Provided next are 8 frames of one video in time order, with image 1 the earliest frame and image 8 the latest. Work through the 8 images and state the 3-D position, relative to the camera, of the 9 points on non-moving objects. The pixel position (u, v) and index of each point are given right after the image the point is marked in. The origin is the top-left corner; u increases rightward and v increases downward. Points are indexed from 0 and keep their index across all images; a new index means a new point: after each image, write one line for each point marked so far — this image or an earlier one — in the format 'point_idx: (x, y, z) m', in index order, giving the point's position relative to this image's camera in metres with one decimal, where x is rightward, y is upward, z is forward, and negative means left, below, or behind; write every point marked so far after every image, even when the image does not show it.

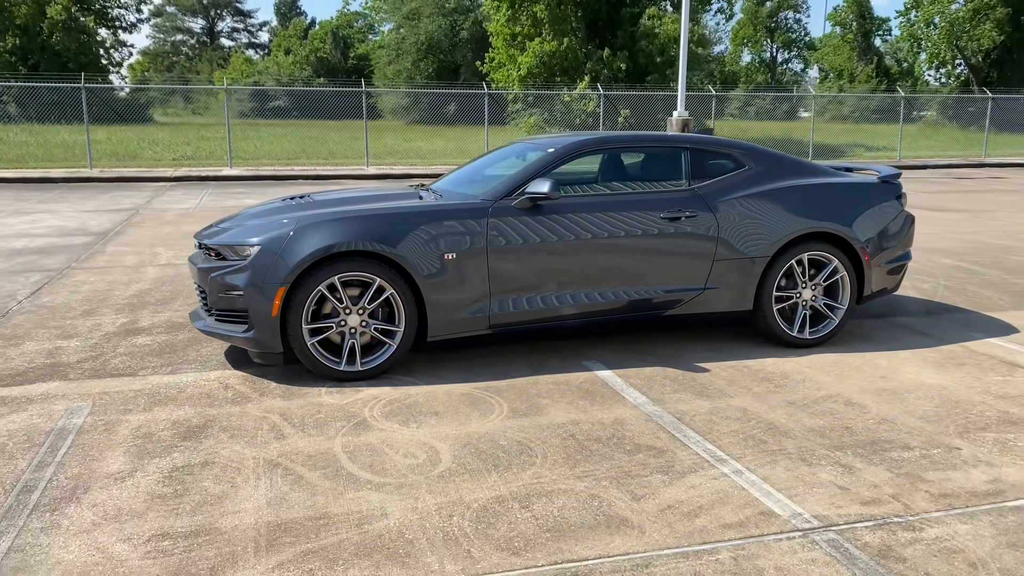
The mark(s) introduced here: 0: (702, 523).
0: (+0.7, -0.8, +3.1) m
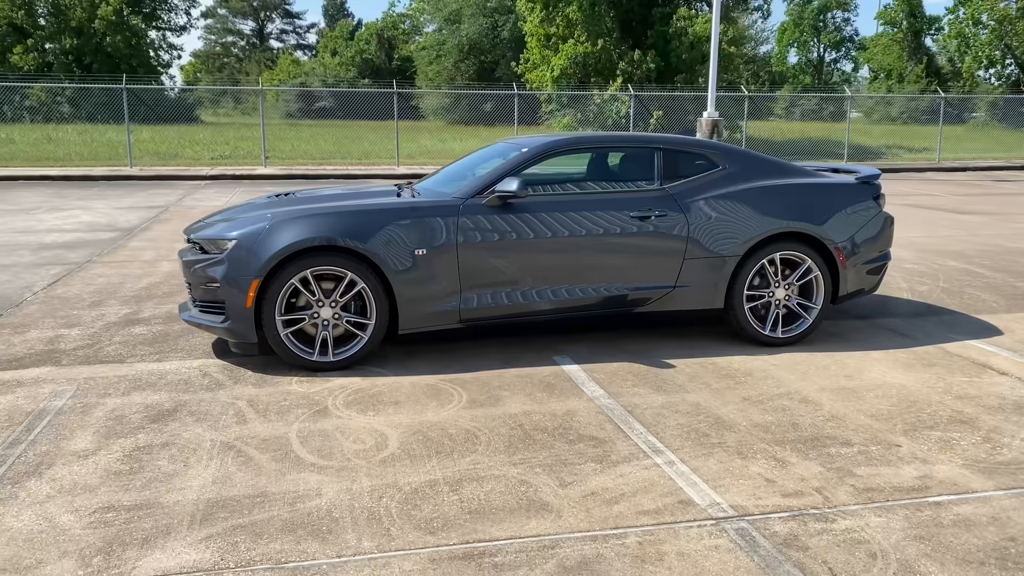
0: (+0.4, -0.8, +3.2) m
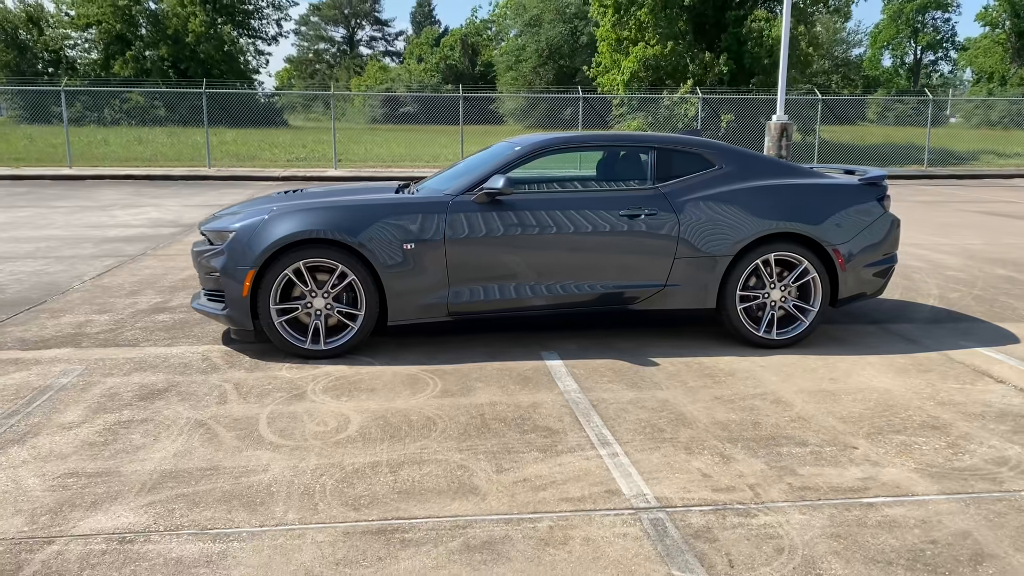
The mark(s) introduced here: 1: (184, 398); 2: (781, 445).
0: (+0.1, -0.8, +3.2) m
1: (-1.7, -0.6, +4.4) m
2: (+1.2, -0.7, +3.8) m
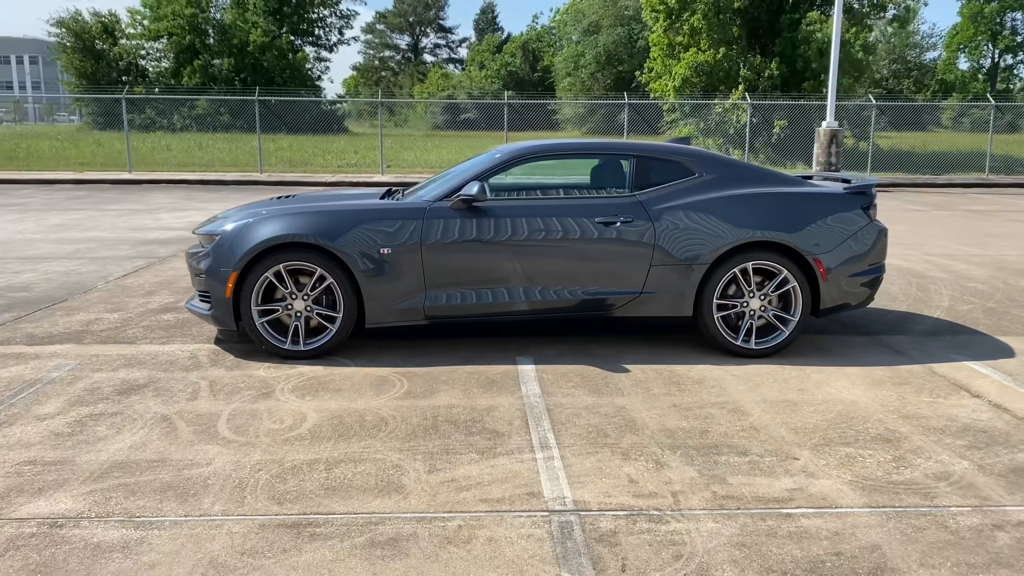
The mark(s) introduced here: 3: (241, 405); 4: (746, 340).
0: (-0.2, -0.8, +3.3) m
1: (-1.9, -0.6, +4.6) m
2: (+0.9, -0.7, +3.8) m
3: (-1.4, -0.6, +4.4) m
4: (+1.5, -0.3, +5.3) m
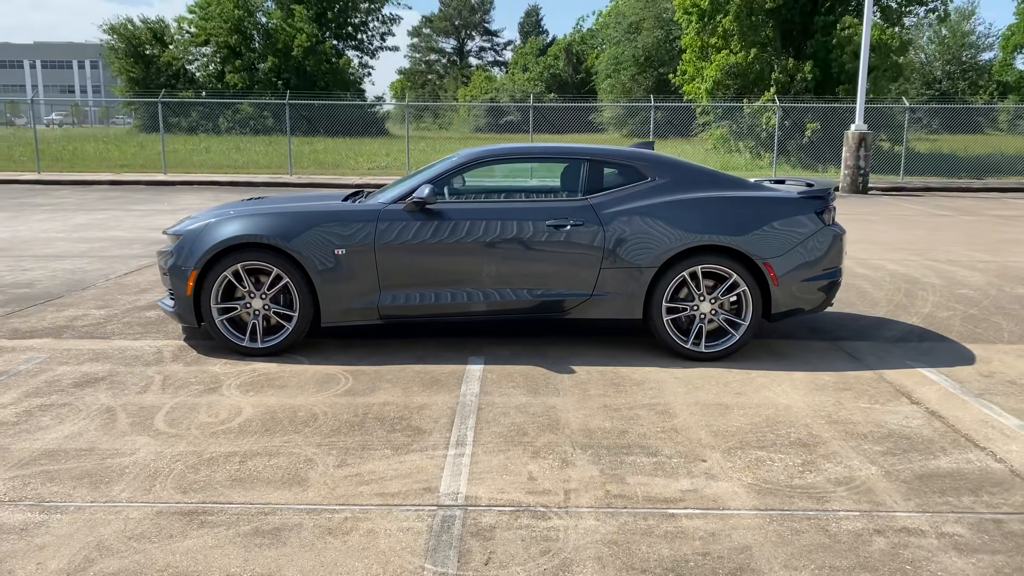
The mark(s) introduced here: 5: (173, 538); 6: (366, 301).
0: (-0.6, -0.8, +3.4) m
1: (-2.2, -0.6, +4.8) m
2: (+0.5, -0.7, +3.8) m
3: (-1.7, -0.6, +4.6) m
4: (+1.2, -0.3, +5.4) m
5: (-1.2, -0.9, +3.0) m
6: (-0.9, -0.1, +5.4) m
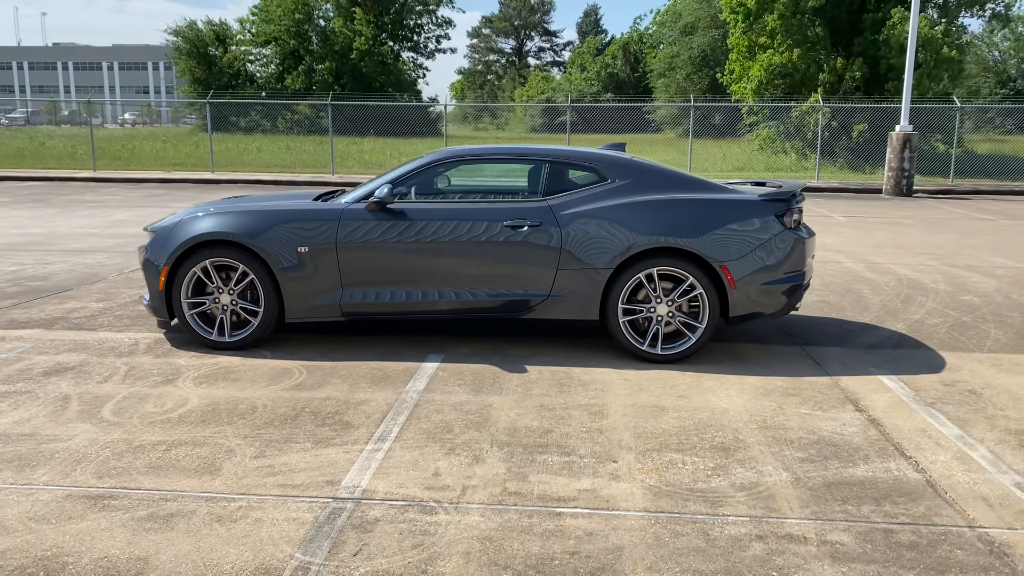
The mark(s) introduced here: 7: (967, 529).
0: (-1.0, -0.8, +3.5) m
1: (-2.5, -0.5, +5.0) m
2: (+0.1, -0.7, +3.9) m
3: (-2.1, -0.6, +4.8) m
4: (+0.9, -0.4, +5.3) m
5: (-1.6, -0.9, +3.2) m
6: (-1.2, -0.1, +5.5) m
7: (+1.7, -0.9, +3.2) m
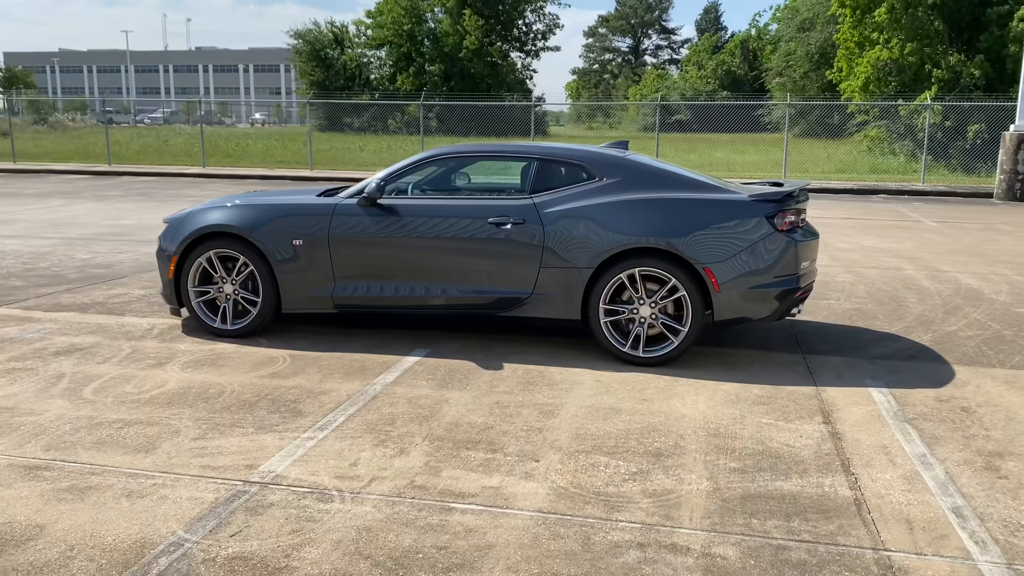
0: (-1.4, -0.7, +3.7) m
1: (-2.7, -0.4, +5.4) m
2: (-0.2, -0.7, +3.9) m
3: (-2.2, -0.5, +5.0) m
4: (+0.8, -0.4, +5.2) m
5: (-2.0, -0.8, +3.4) m
6: (-1.3, 0.0, +5.7) m
7: (+1.2, -0.9, +3.0) m
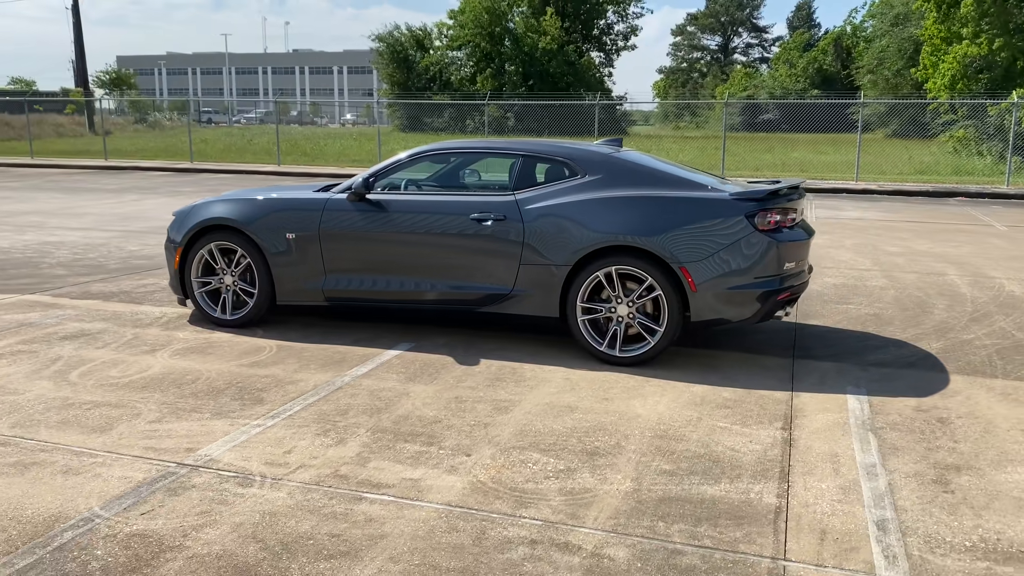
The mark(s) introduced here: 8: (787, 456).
0: (-1.7, -0.7, +3.8) m
1: (-2.8, -0.4, +5.6) m
2: (-0.5, -0.7, +3.9) m
3: (-2.4, -0.4, +5.3) m
4: (+0.6, -0.4, +5.2) m
5: (-2.4, -0.7, +3.6) m
6: (-1.3, 0.0, +5.8) m
7: (+0.9, -0.9, +2.9) m
8: (+1.2, -0.7, +3.8) m
